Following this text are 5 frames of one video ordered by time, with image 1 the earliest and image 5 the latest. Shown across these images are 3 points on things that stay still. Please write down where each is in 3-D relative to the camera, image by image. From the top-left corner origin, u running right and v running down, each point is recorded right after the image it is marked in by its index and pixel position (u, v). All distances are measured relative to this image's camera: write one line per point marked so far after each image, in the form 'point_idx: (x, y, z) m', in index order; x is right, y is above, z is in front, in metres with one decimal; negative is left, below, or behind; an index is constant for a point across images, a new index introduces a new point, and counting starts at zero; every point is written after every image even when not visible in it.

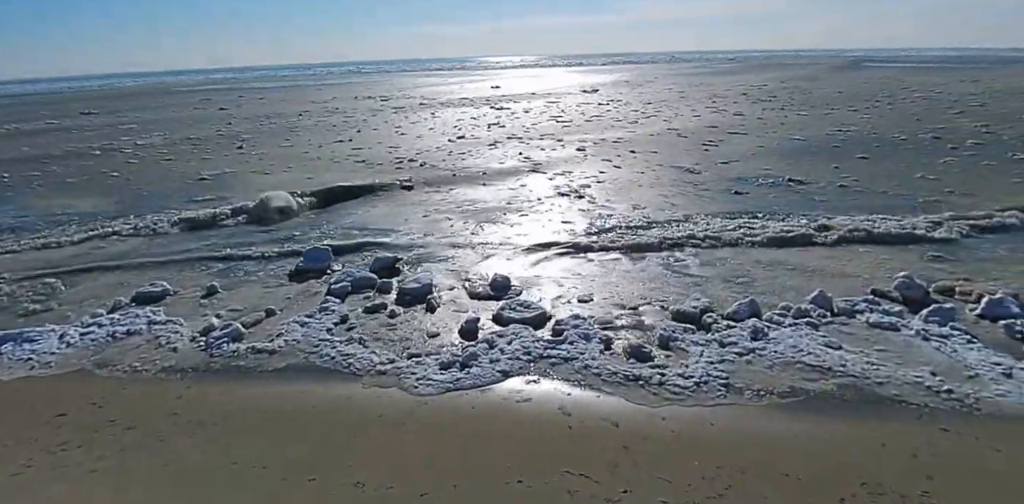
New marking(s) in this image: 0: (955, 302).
0: (+3.4, -0.4, +4.3) m
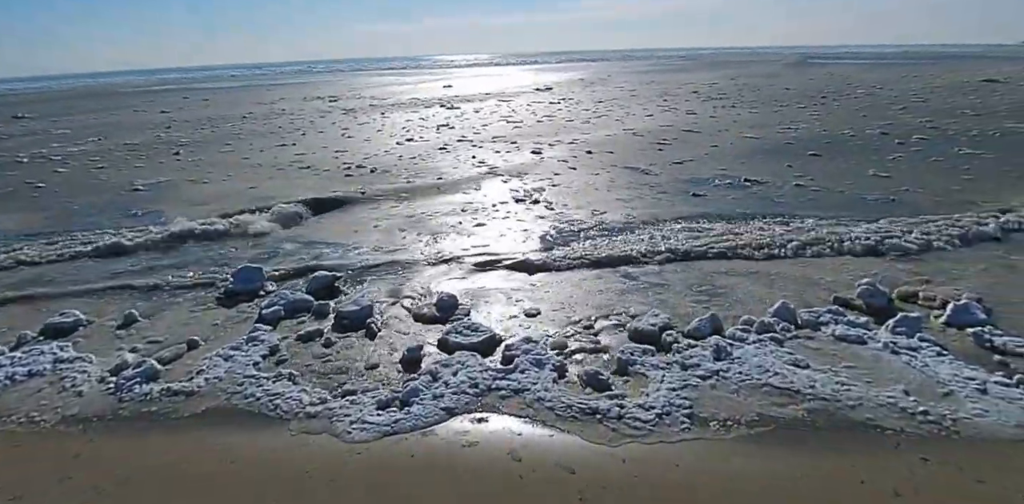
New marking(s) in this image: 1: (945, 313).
0: (+3.0, -0.5, +4.2) m
1: (+3.1, -0.5, +4.1) m
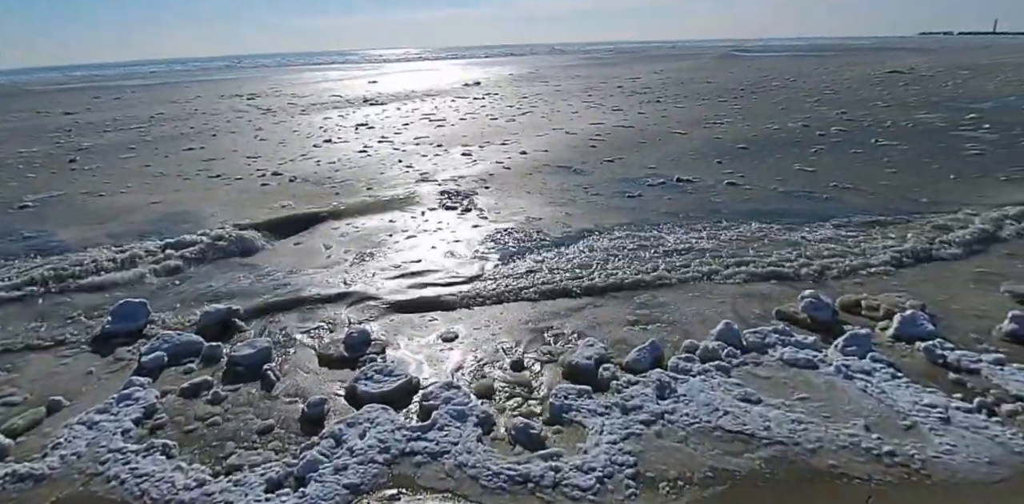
0: (+2.4, -0.5, +3.9) m
1: (+2.6, -0.5, +3.9) m
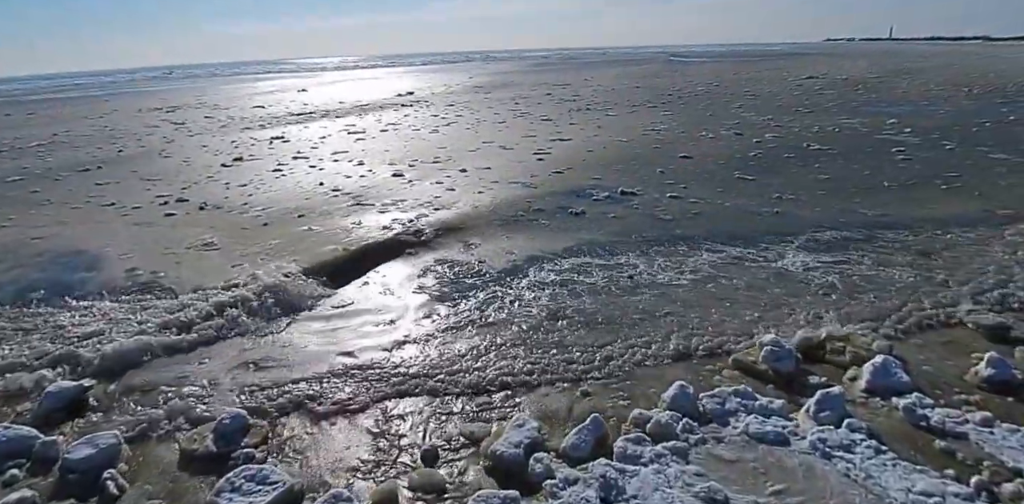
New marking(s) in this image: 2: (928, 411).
0: (+1.9, -0.8, +3.4) m
1: (+2.1, -0.7, +3.4) m
2: (+2.3, -0.9, +3.1) m
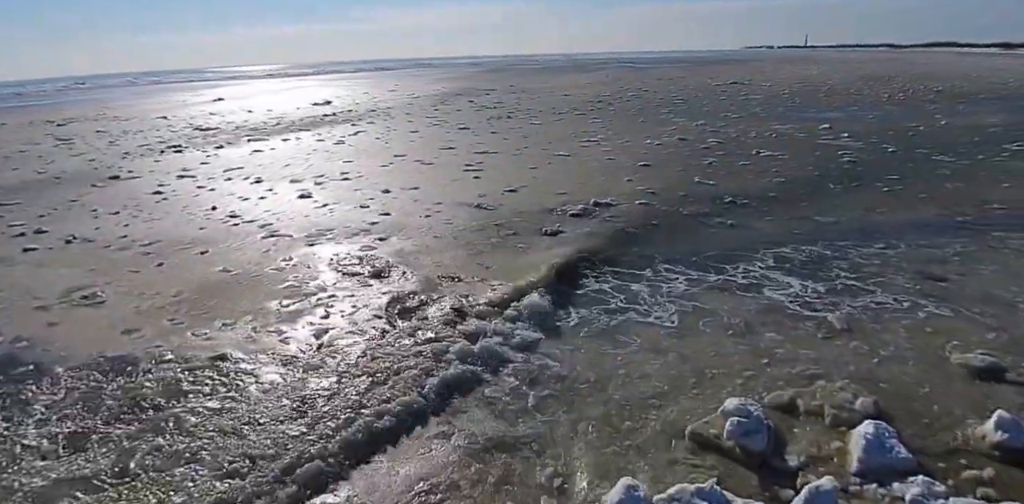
0: (+1.5, -1.0, +2.7) m
1: (+1.6, -0.9, +2.7) m
2: (+1.8, -1.1, +2.4) m
